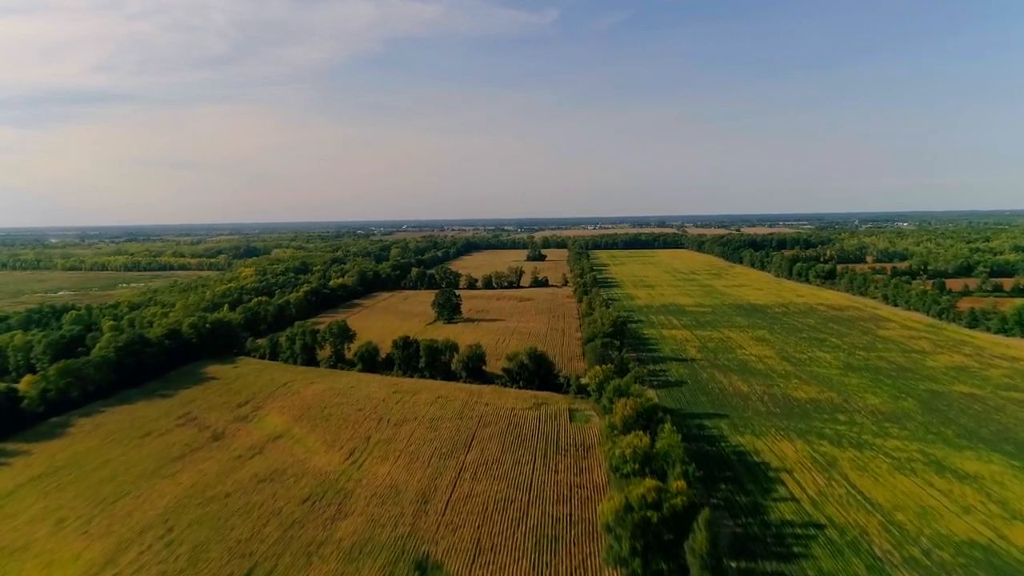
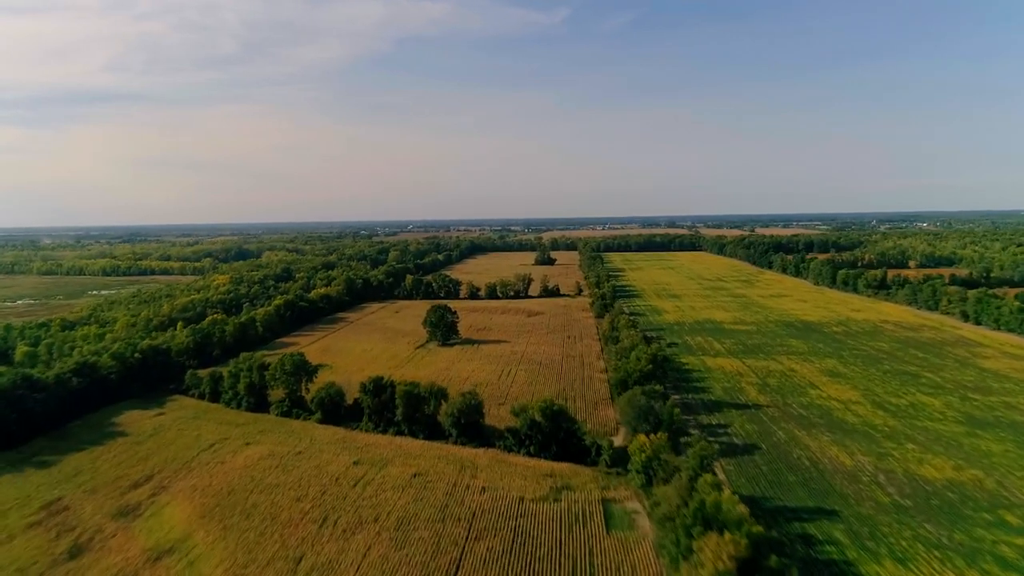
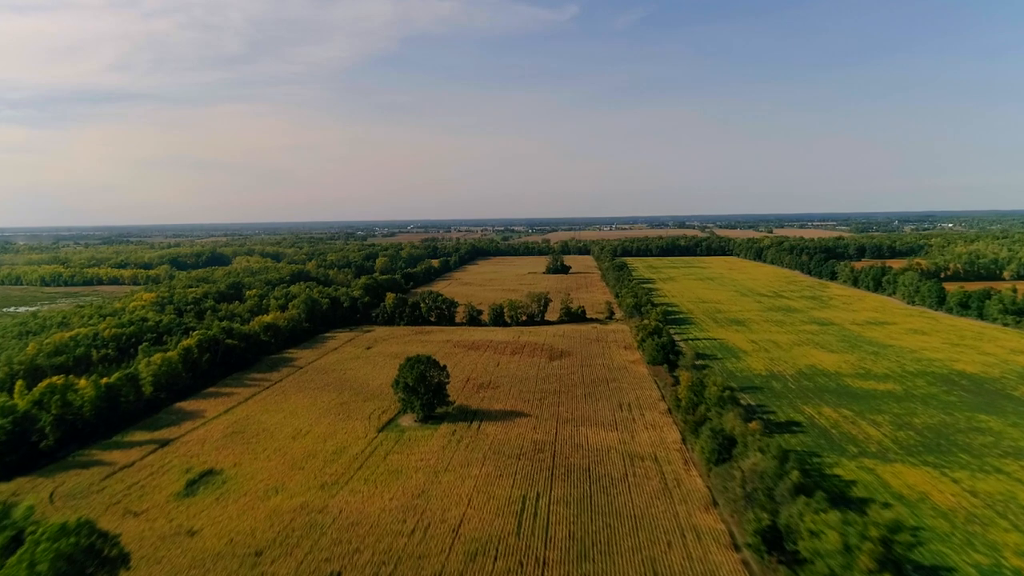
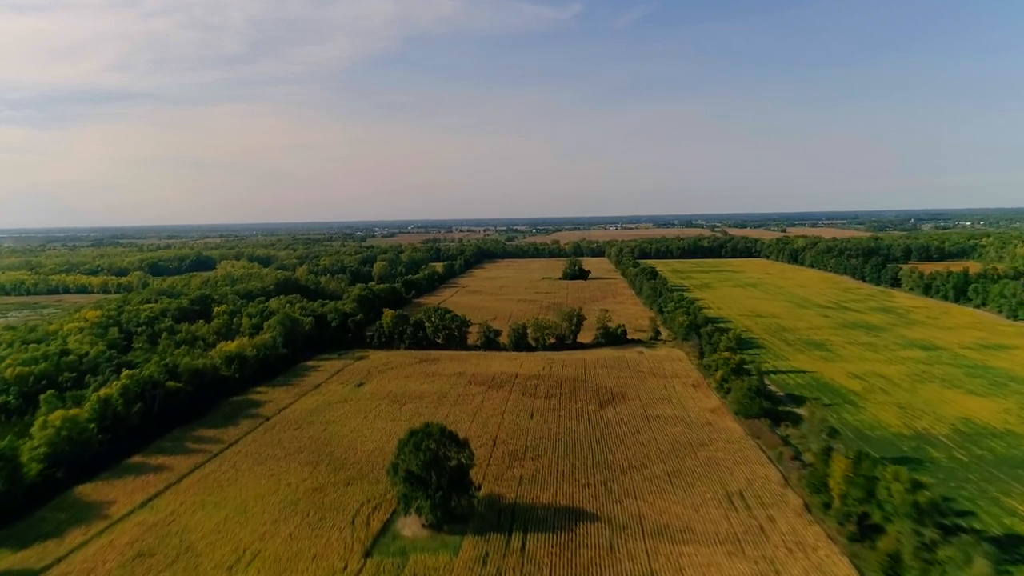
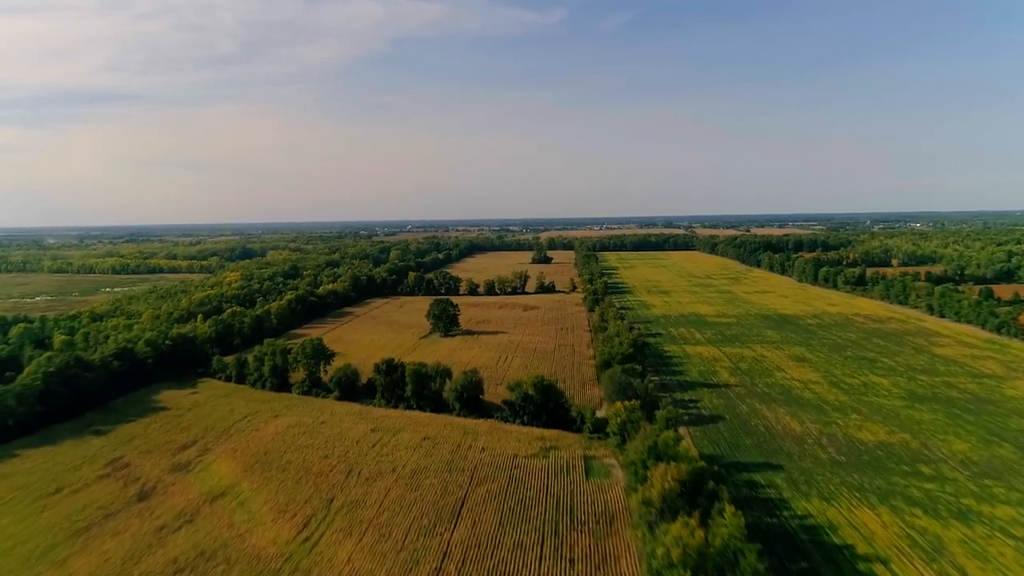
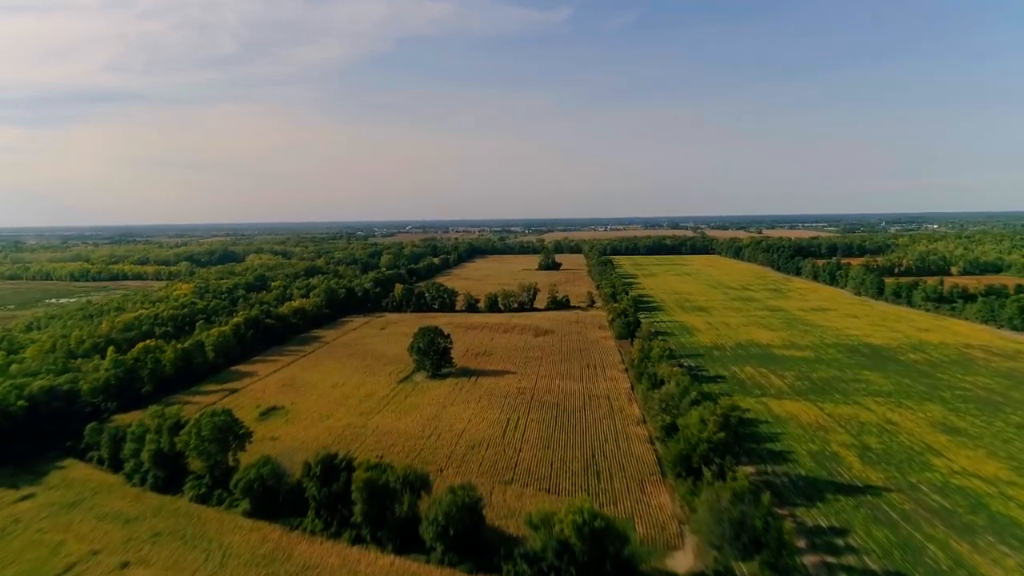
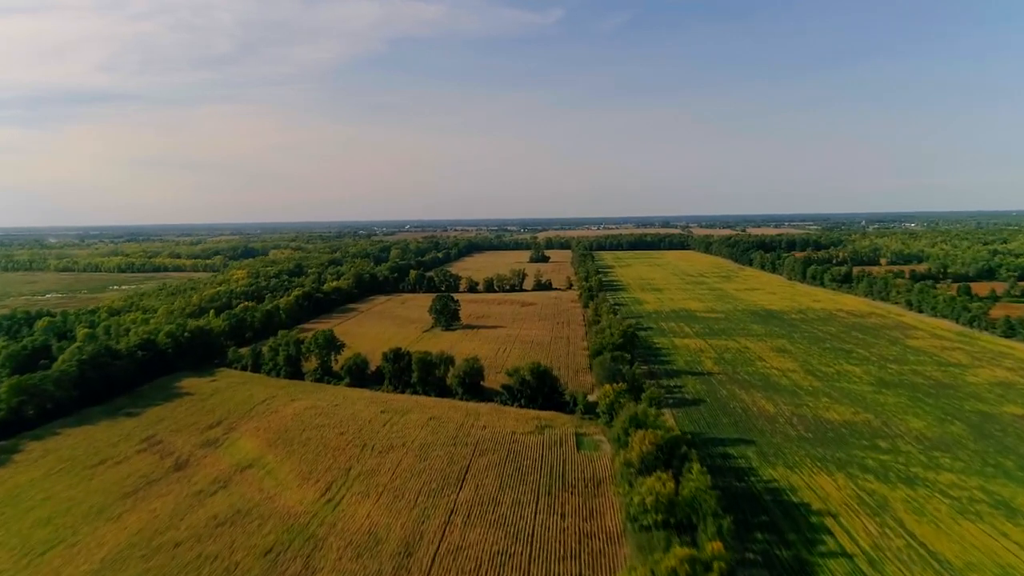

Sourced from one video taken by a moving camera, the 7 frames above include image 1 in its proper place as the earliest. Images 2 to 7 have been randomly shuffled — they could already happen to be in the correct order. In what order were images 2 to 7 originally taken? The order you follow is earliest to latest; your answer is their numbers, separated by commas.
7, 5, 2, 6, 3, 4
